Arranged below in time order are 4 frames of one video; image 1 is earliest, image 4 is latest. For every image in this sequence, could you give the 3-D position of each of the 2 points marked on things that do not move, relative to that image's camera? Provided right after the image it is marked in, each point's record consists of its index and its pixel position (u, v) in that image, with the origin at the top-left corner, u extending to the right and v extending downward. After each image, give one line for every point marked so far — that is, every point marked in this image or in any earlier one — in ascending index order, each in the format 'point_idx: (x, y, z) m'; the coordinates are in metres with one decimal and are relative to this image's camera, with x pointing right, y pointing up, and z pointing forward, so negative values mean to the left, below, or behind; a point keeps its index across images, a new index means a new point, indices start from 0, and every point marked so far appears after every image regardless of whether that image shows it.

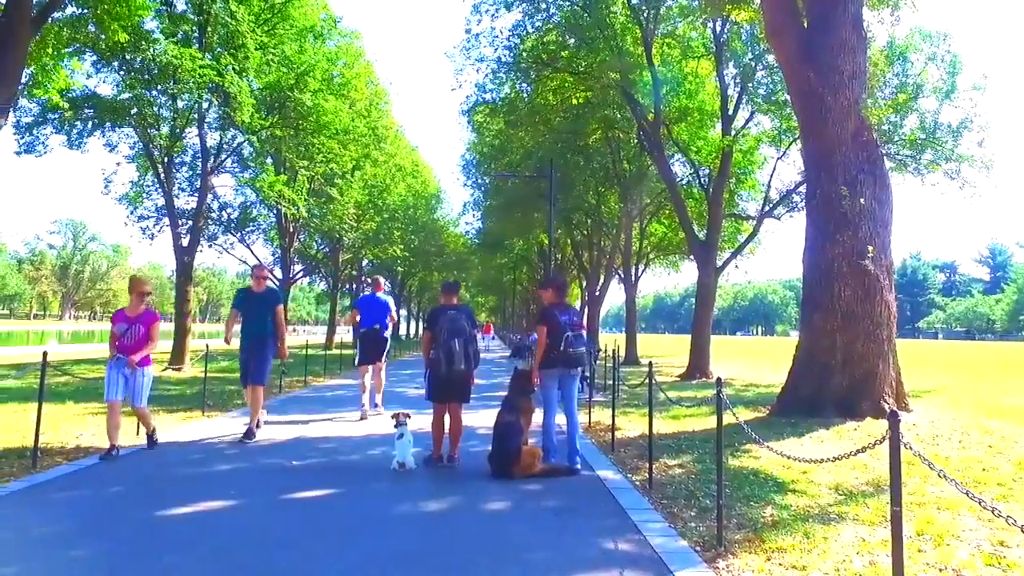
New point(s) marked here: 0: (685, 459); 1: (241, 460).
0: (+1.9, -1.9, +10.0) m
1: (-3.1, -2.0, +10.1) m
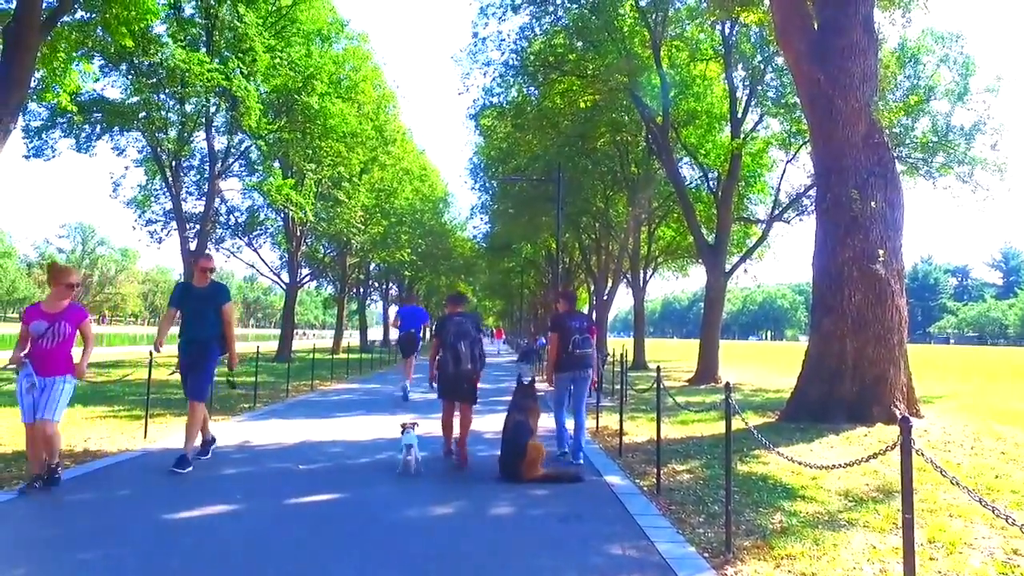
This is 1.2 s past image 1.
0: (+2.0, -2.0, +9.9) m
1: (-3.0, -2.0, +10.1) m
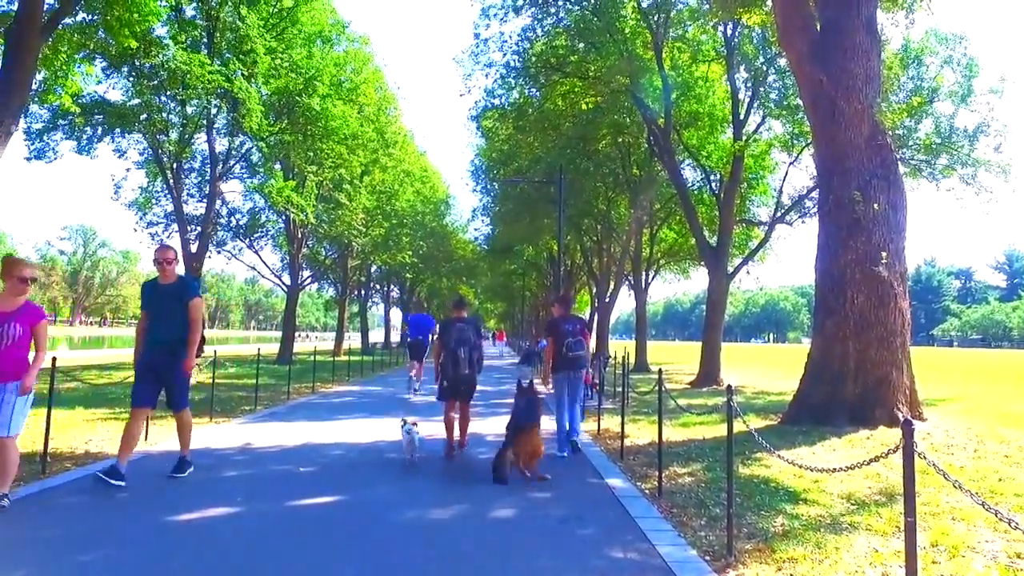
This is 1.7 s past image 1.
0: (+2.0, -2.0, +9.8) m
1: (-3.0, -2.0, +10.0) m
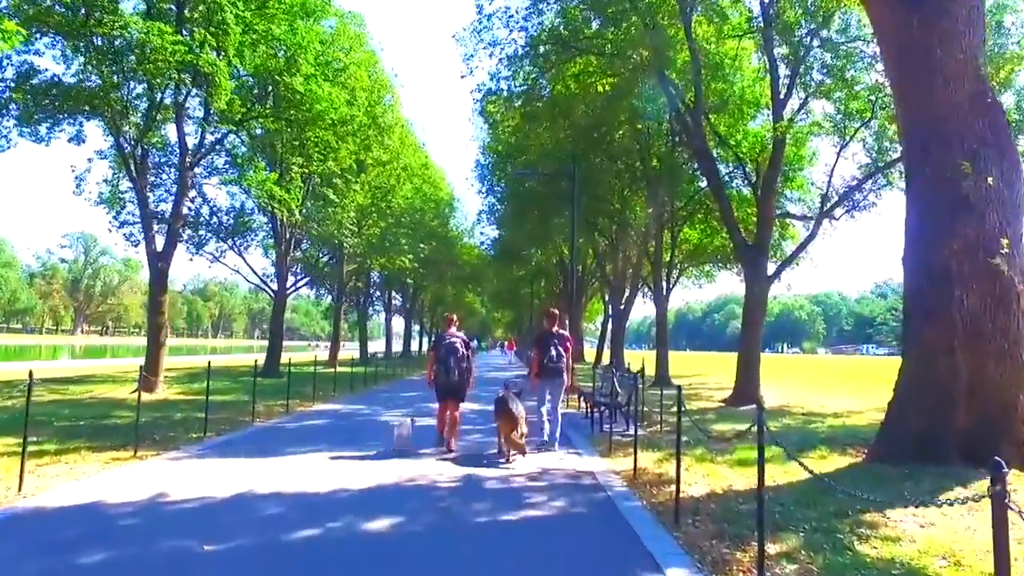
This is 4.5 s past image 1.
0: (+2.1, -1.9, +6.7) m
1: (-2.9, -1.9, +6.9) m
